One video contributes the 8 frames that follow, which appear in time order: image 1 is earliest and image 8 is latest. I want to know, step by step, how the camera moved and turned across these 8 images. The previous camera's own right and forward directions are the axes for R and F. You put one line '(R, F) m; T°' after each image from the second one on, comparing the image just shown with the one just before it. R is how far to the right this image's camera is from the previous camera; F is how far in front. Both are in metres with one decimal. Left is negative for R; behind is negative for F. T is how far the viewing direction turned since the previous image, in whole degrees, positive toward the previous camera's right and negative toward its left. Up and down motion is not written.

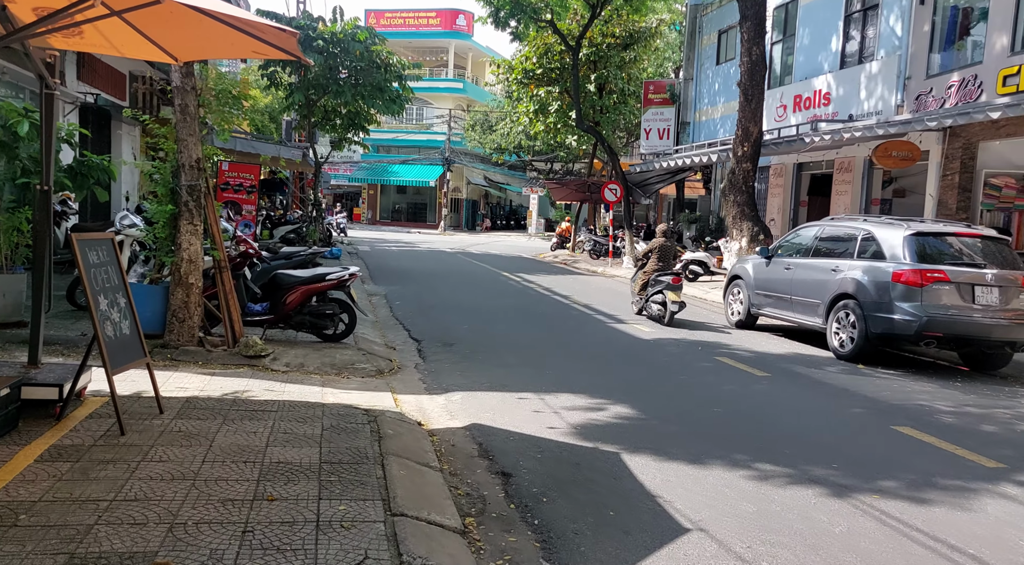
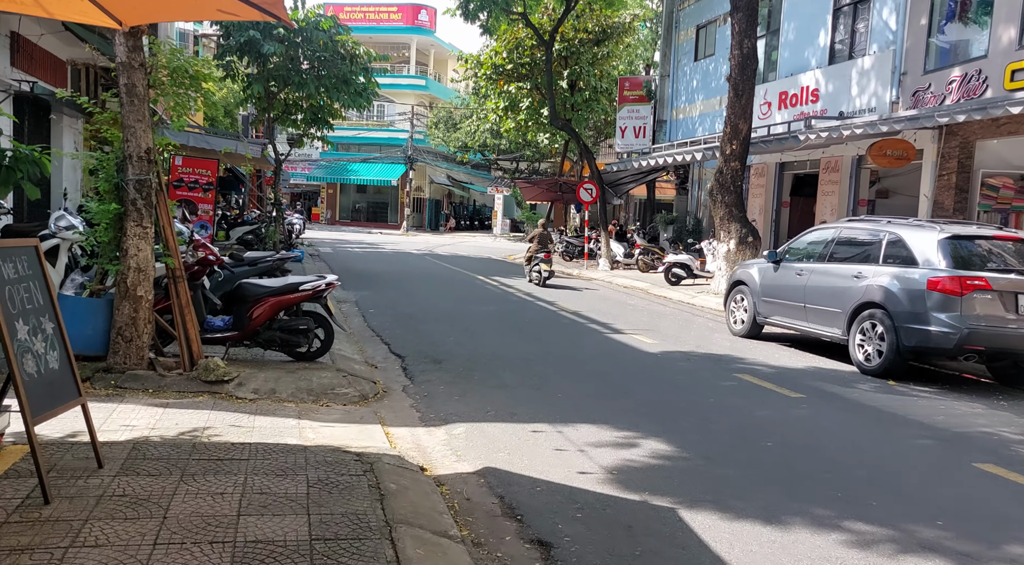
(-0.4, +1.0) m; +3°
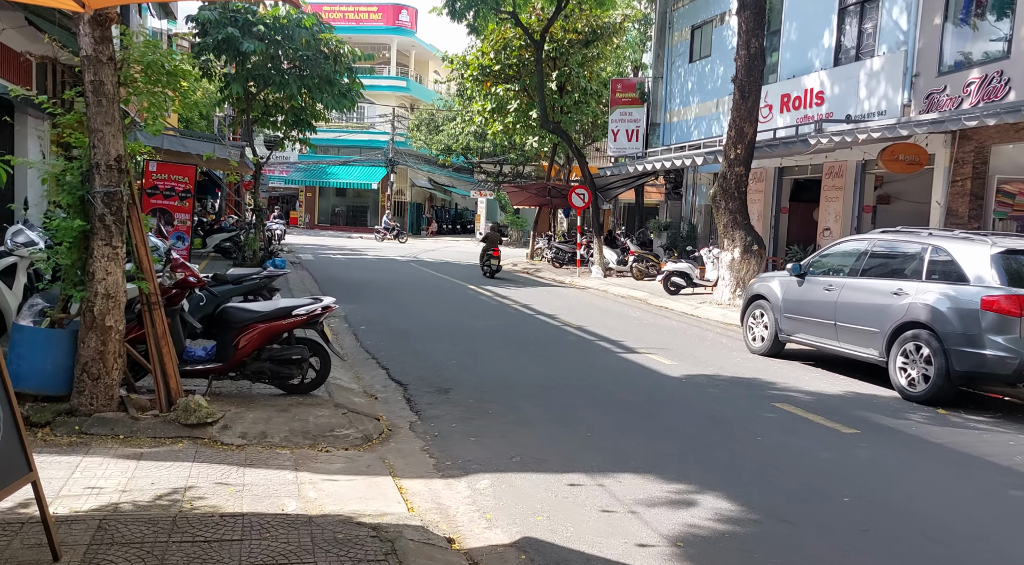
(-0.3, +0.8) m; +1°
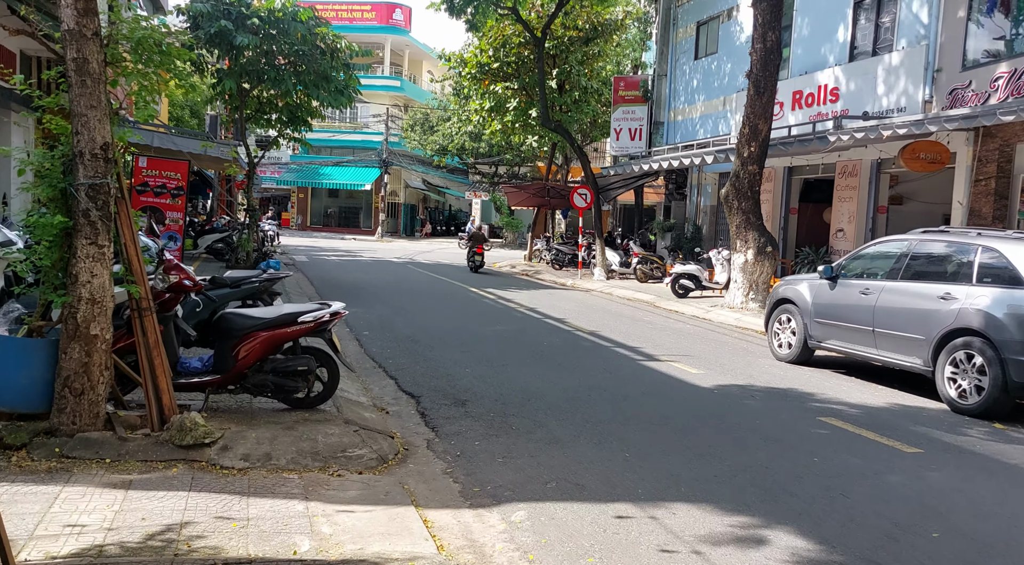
(-0.3, +0.6) m; +1°
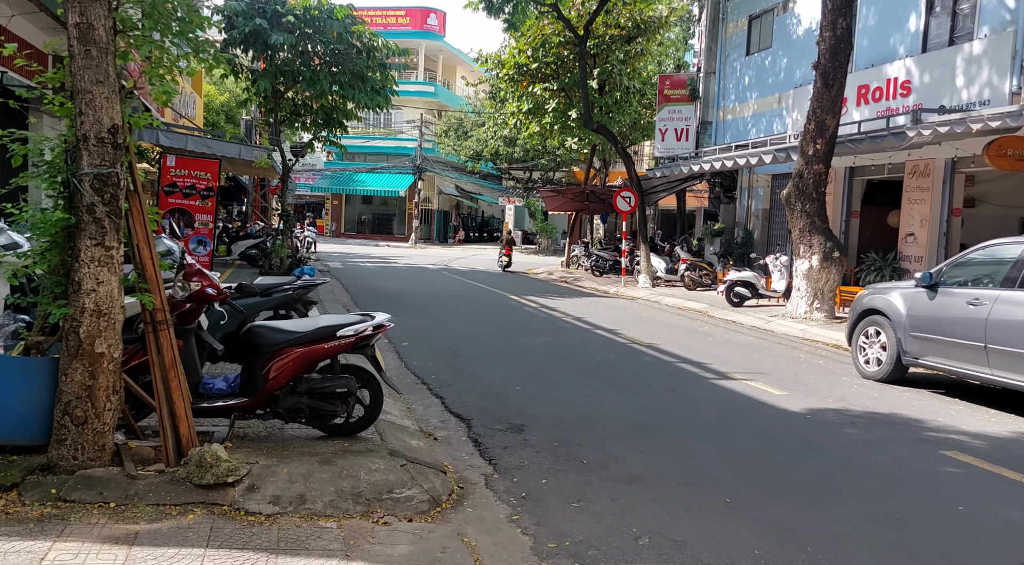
(-0.3, +0.9) m; -2°
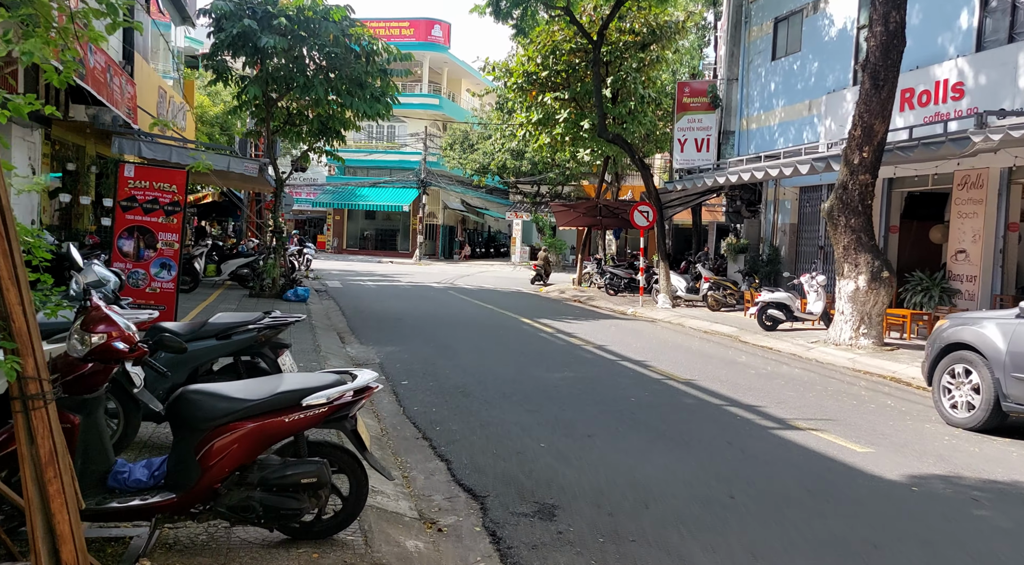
(-0.1, +1.5) m; 0°
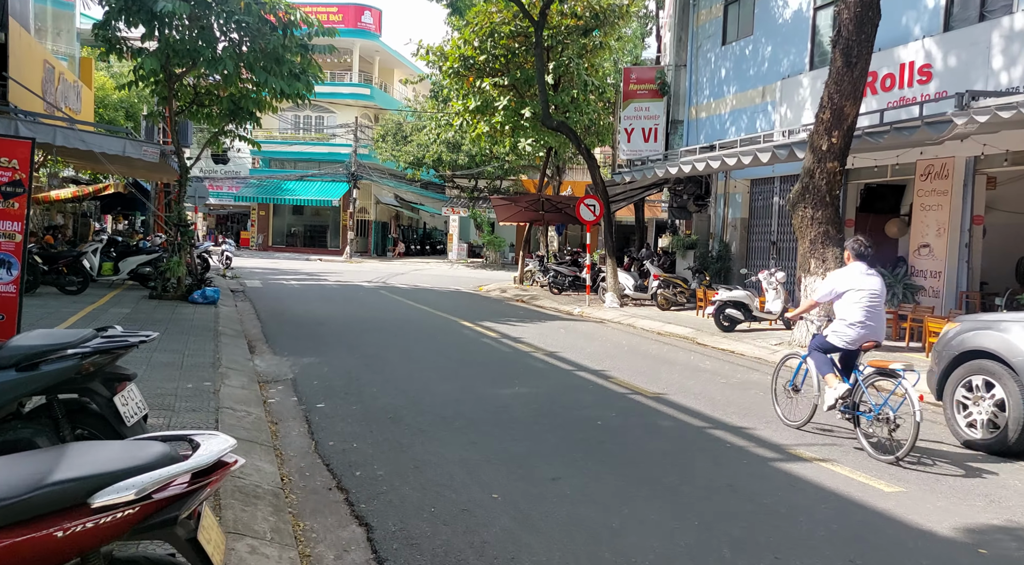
(0.0, +1.5) m; +4°
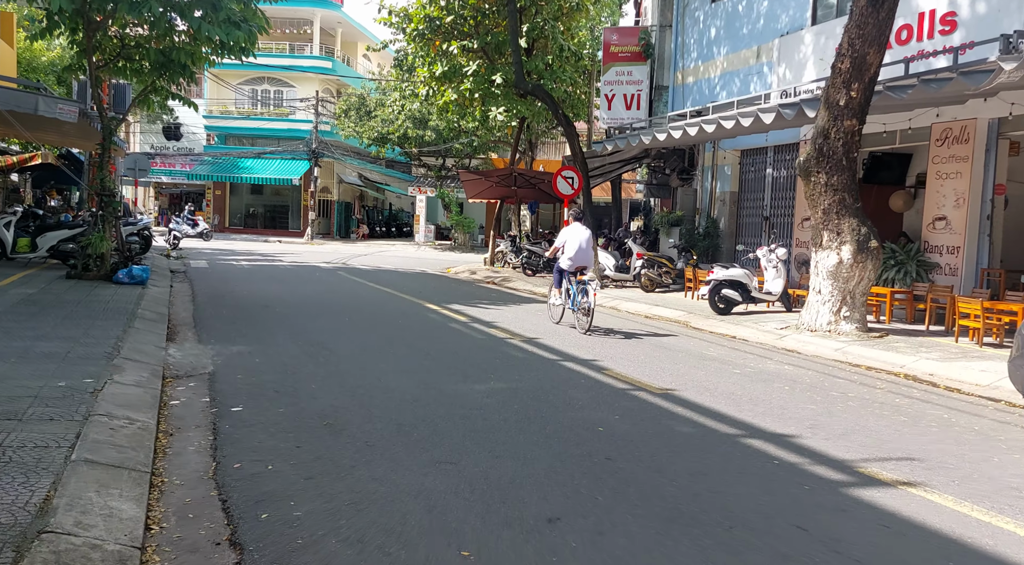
(0.0, +1.7) m; +2°
